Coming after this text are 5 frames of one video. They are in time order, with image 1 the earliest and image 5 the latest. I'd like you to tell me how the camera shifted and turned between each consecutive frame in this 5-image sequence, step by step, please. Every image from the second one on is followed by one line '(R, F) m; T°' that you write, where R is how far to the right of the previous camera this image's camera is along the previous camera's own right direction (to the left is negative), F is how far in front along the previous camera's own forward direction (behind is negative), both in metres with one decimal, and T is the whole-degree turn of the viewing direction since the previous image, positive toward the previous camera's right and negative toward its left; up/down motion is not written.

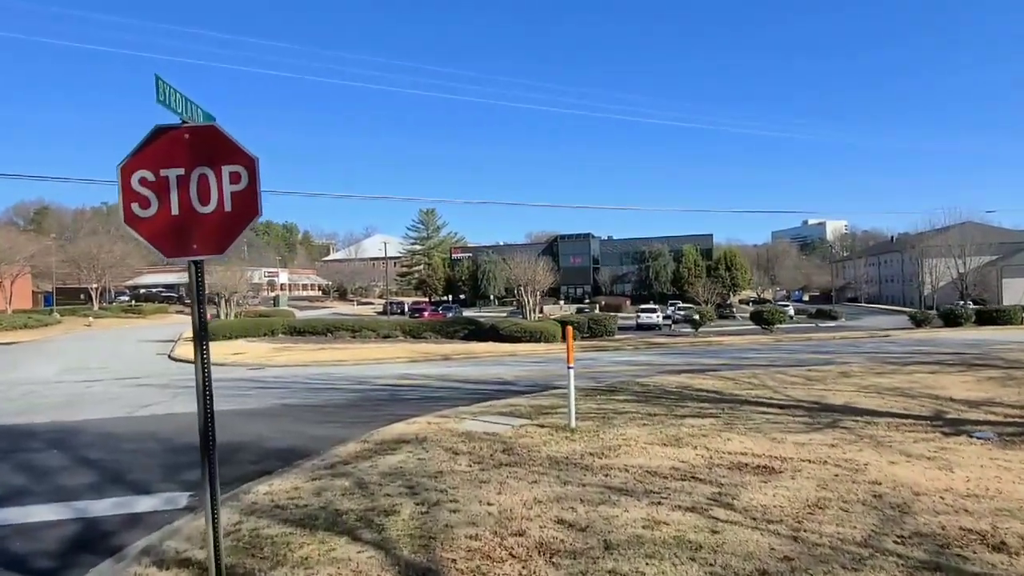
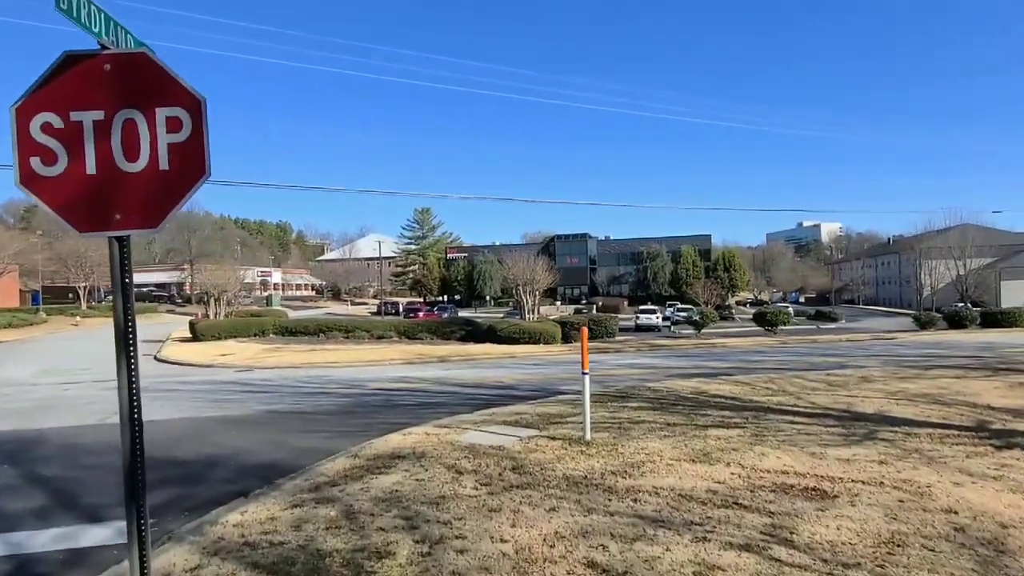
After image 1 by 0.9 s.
(-0.2, +0.8) m; 0°
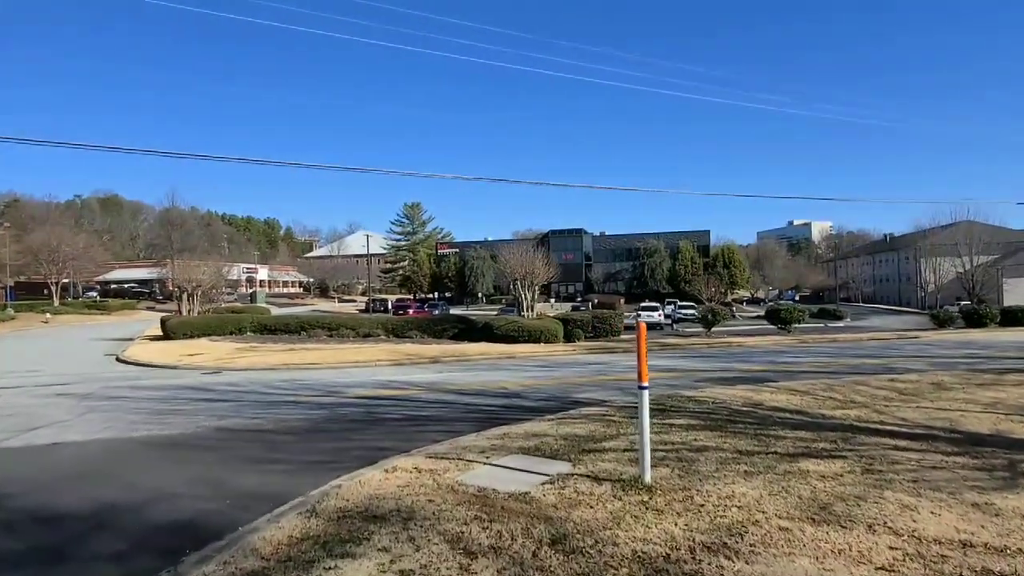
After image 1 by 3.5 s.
(-0.3, +2.2) m; +1°
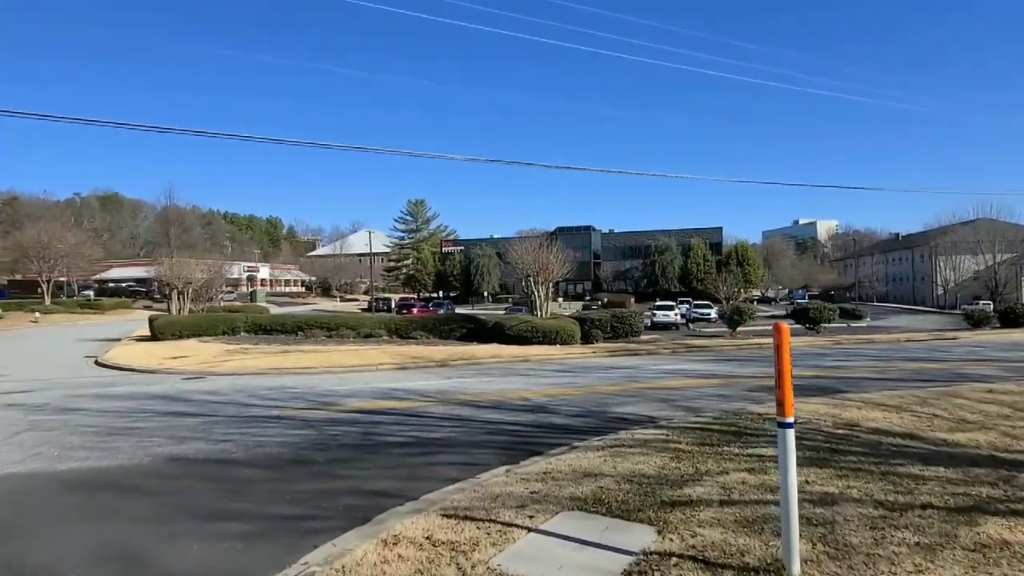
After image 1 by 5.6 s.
(-0.3, +1.9) m; 0°
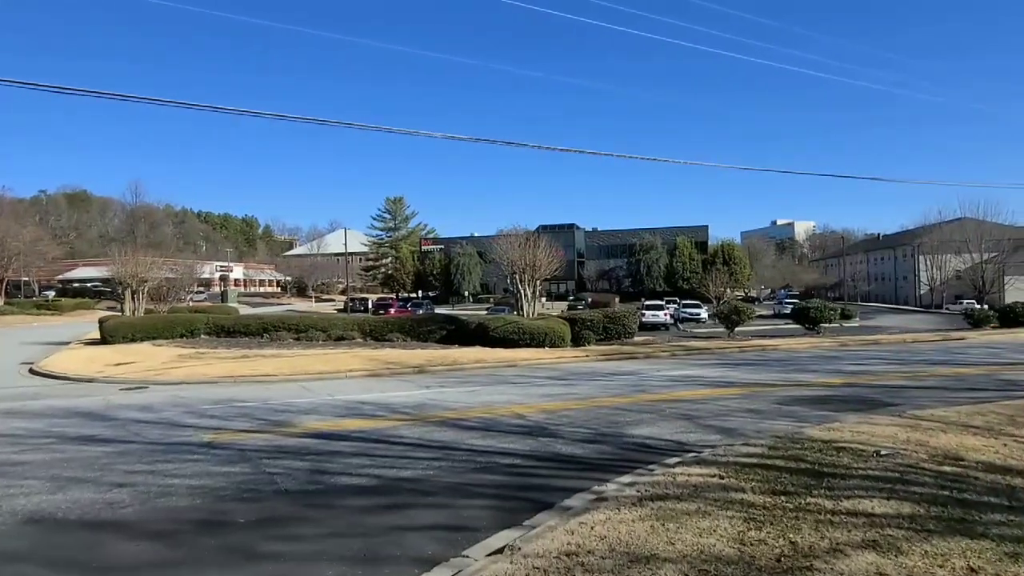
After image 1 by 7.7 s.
(-0.1, +1.9) m; +2°
